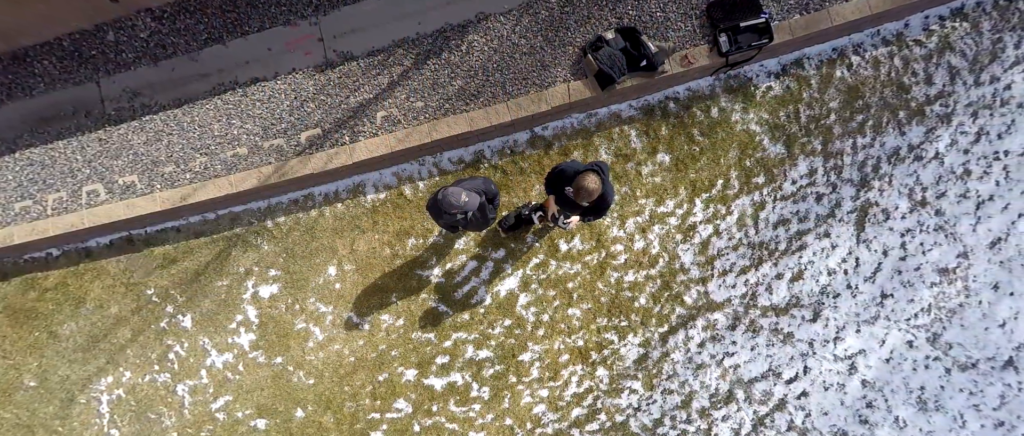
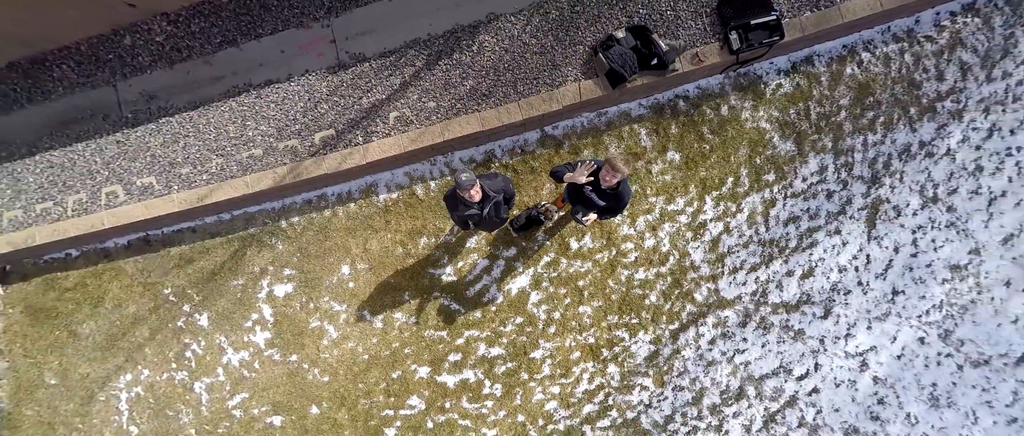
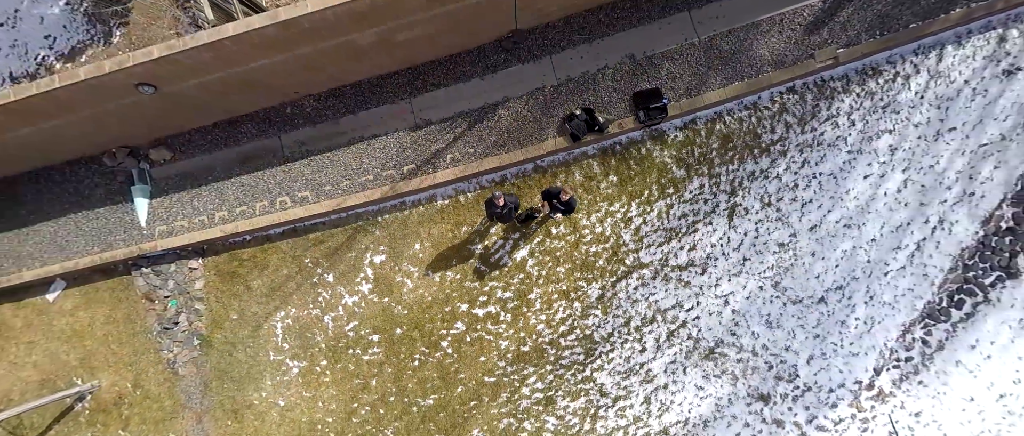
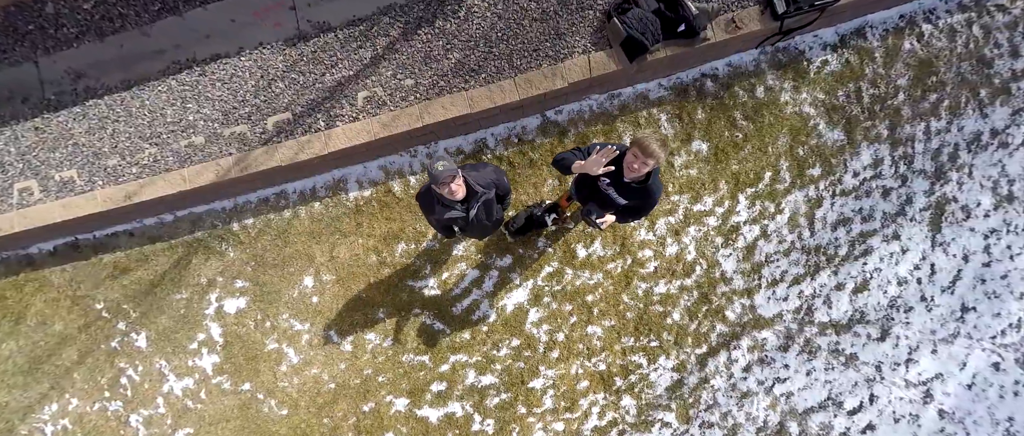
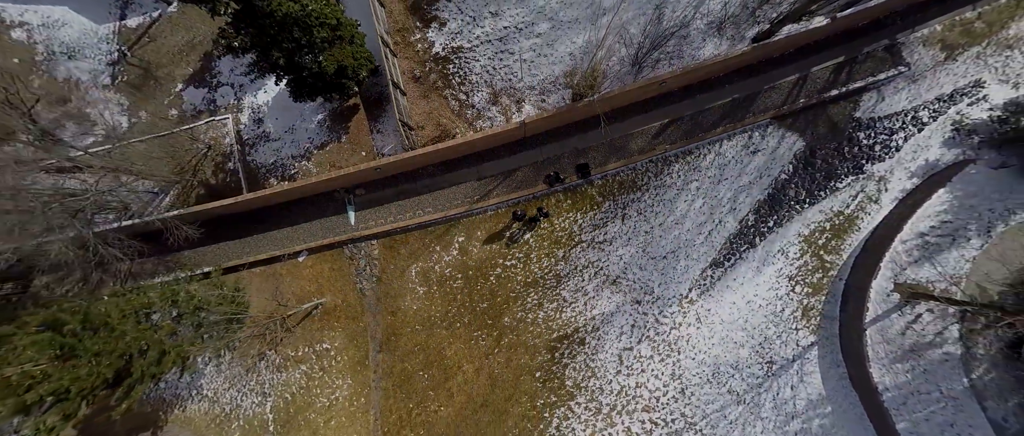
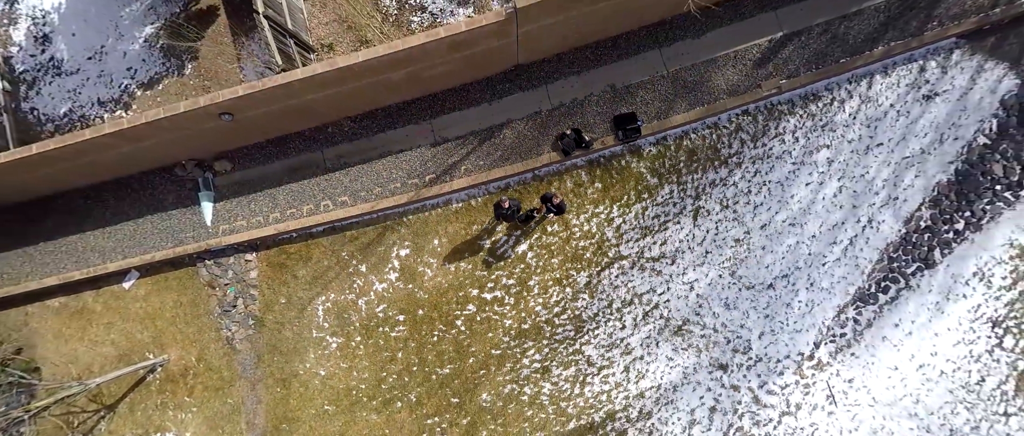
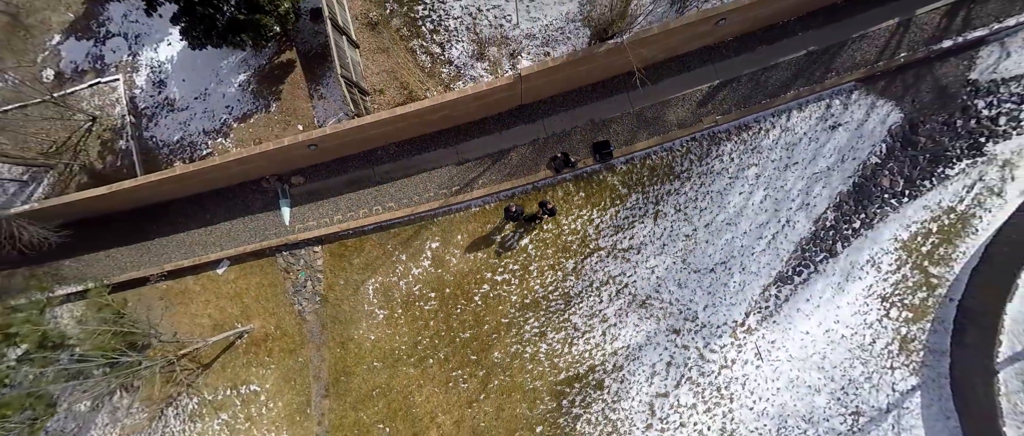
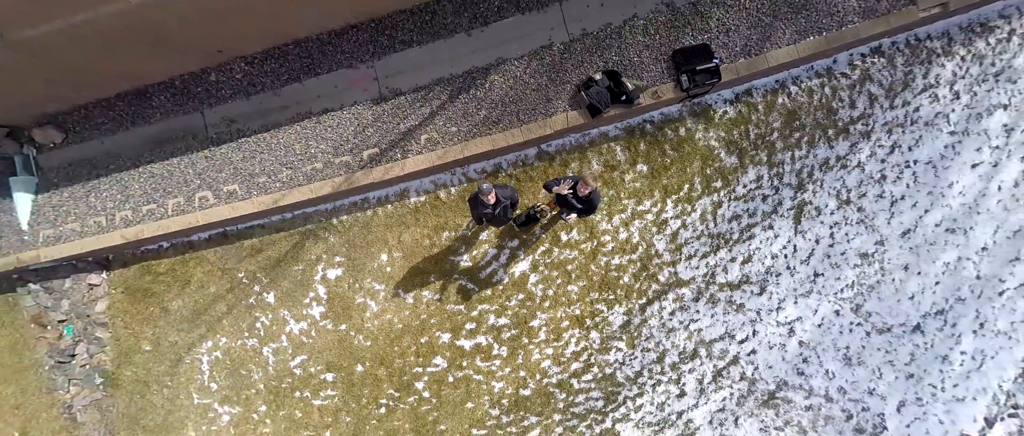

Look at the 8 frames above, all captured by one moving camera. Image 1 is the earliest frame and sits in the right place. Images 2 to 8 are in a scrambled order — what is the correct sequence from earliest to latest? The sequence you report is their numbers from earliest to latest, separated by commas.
4, 2, 8, 3, 6, 7, 5
